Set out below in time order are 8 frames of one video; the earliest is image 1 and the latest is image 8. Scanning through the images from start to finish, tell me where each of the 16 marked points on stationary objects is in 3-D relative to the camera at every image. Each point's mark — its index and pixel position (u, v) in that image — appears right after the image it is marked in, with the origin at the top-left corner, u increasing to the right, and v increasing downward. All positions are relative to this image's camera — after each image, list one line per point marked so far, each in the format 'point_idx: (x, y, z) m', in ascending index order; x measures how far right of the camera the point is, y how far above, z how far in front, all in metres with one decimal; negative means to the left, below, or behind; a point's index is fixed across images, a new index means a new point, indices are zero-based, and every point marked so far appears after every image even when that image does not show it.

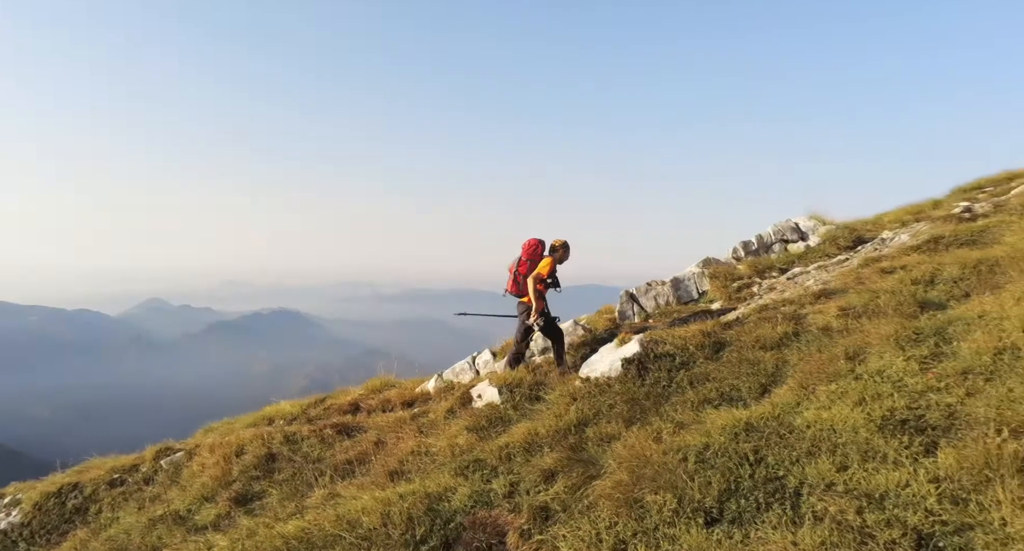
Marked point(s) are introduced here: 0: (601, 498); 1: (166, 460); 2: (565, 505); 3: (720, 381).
0: (+0.8, -2.0, +5.9) m
1: (-7.8, -4.1, +14.8) m
2: (+0.5, -2.2, +6.1) m
3: (+2.6, -1.3, +8.2) m
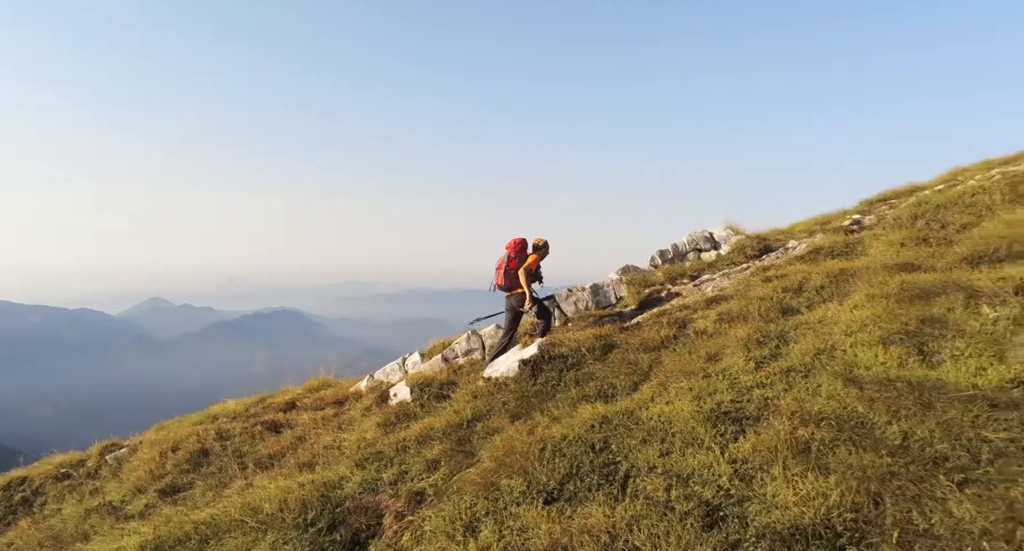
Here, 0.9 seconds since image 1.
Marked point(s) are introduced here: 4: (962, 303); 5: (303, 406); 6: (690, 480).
0: (-0.5, -2.2, +6.8) m
1: (-9.5, -4.2, +15.3) m
2: (-0.8, -2.3, +6.9) m
3: (+1.2, -1.5, +9.1) m
4: (+5.4, -0.3, +7.8) m
5: (-4.5, -2.8, +14.1) m
6: (+1.6, -1.9, +6.0) m
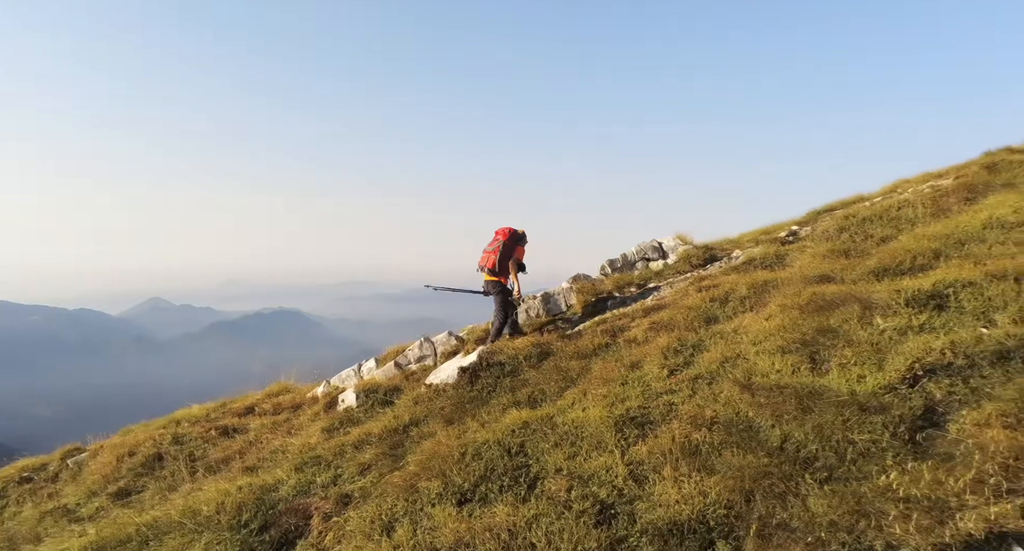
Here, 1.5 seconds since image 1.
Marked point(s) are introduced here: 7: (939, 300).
0: (-1.4, -2.3, +7.3) m
1: (-10.6, -4.4, +15.6) m
2: (-1.7, -2.5, +7.4) m
3: (+0.3, -1.7, +9.7) m
4: (+4.5, -0.5, +8.4) m
5: (-5.6, -3.0, +14.4) m
6: (+0.8, -2.1, +6.5) m
7: (+5.7, -0.3, +8.6) m
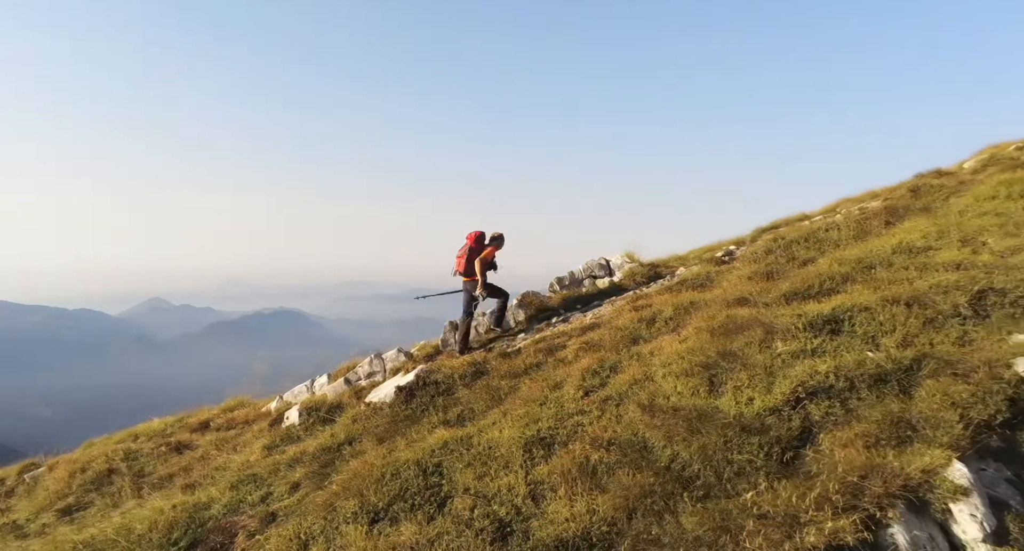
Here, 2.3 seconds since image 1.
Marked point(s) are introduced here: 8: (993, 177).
0: (-2.4, -2.7, +7.7) m
1: (-11.8, -4.9, +15.7) m
2: (-2.7, -2.8, +7.8) m
3: (-0.8, -2.0, +10.1) m
4: (+3.4, -0.9, +9.0) m
5: (-6.8, -3.4, +14.8) m
6: (-0.2, -2.4, +7.0) m
7: (+4.6, -0.7, +9.3) m
8: (+10.6, +2.2, +14.3) m
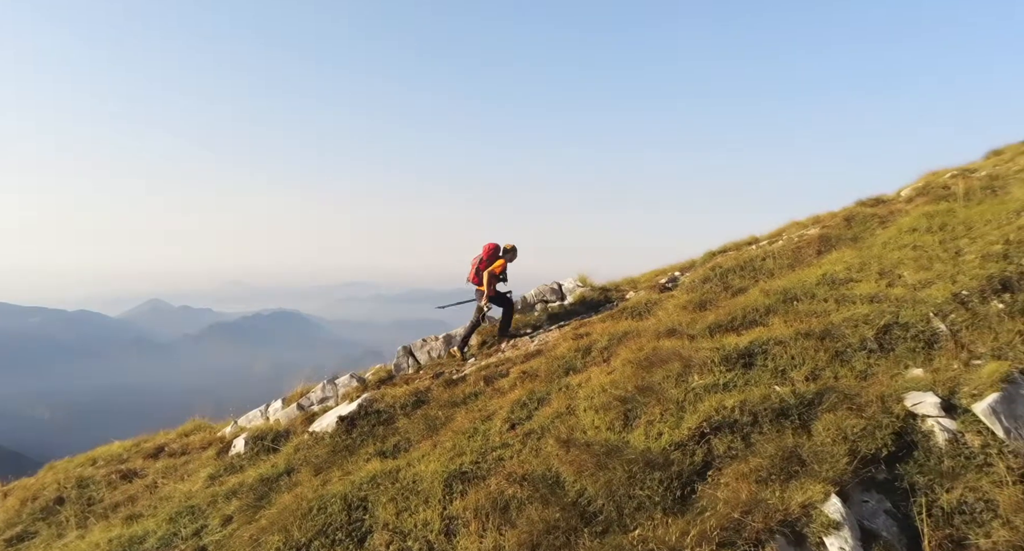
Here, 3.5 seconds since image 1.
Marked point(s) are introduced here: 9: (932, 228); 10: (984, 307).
0: (-3.4, -3.2, +8.0) m
1: (-13.0, -5.5, +15.8) m
2: (-3.7, -3.4, +8.1) m
3: (-1.8, -2.6, +10.5) m
4: (+2.4, -1.4, +9.5) m
5: (-8.0, -4.1, +14.9) m
6: (-1.2, -3.0, +7.4) m
7: (+3.6, -1.2, +9.8) m
8: (+9.4, +1.6, +15.0) m
9: (+8.7, +1.0, +13.4) m
10: (+7.5, -0.5, +10.3) m
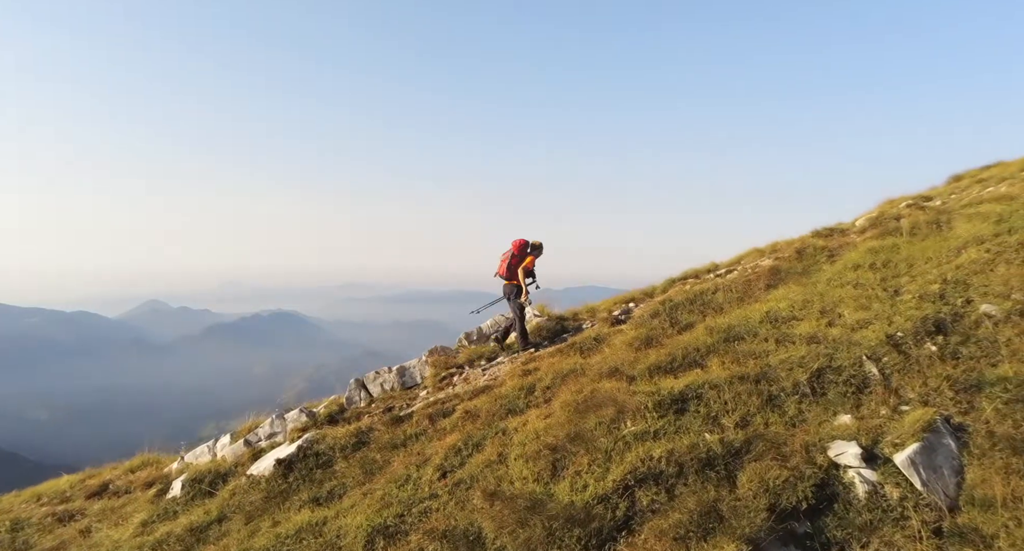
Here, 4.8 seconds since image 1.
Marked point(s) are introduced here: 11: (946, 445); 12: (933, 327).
0: (-4.3, -3.9, +7.8) m
1: (-14.1, -6.3, +15.3) m
2: (-4.6, -4.0, +7.9) m
3: (-2.8, -3.3, +10.4) m
4: (+1.4, -2.1, +9.5) m
5: (-9.1, -4.8, +14.6) m
6: (-2.1, -3.6, +7.3) m
7: (+2.6, -1.9, +9.8) m
8: (+8.3, +0.8, +15.2) m
9: (+7.6, +0.2, +13.5) m
10: (+6.5, -1.2, +10.4) m
11: (+5.6, -2.2, +8.4) m
12: (+7.1, -0.9, +10.9) m
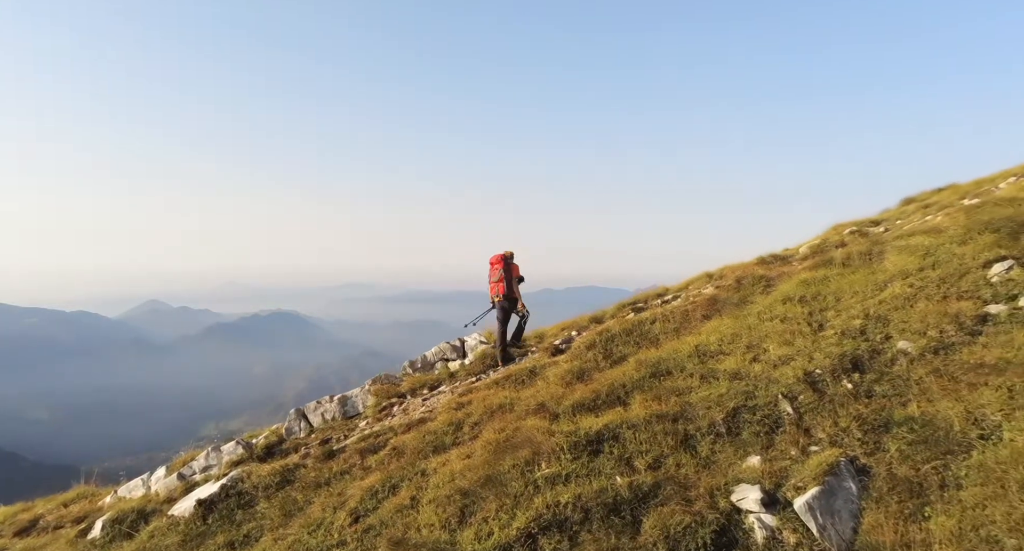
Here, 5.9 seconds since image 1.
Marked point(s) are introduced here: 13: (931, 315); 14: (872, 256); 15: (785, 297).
0: (-5.5, -4.5, +7.7) m
1: (-15.5, -7.0, +14.9) m
2: (-5.8, -4.6, +7.8) m
3: (-4.1, -3.9, +10.3) m
4: (+0.2, -2.7, +9.5) m
5: (-10.5, -5.5, +14.3) m
6: (-3.3, -4.2, +7.2) m
7: (+1.4, -2.6, +9.9) m
8: (+6.9, +0.1, +15.5) m
9: (+6.2, -0.5, +13.8) m
10: (+5.2, -1.8, +10.6) m
11: (+4.4, -2.8, +8.5) m
12: (+5.8, -1.5, +11.1) m
13: (+7.6, -0.7, +11.8) m
14: (+8.6, +0.5, +15.5) m
15: (+5.9, -0.5, +14.1) m
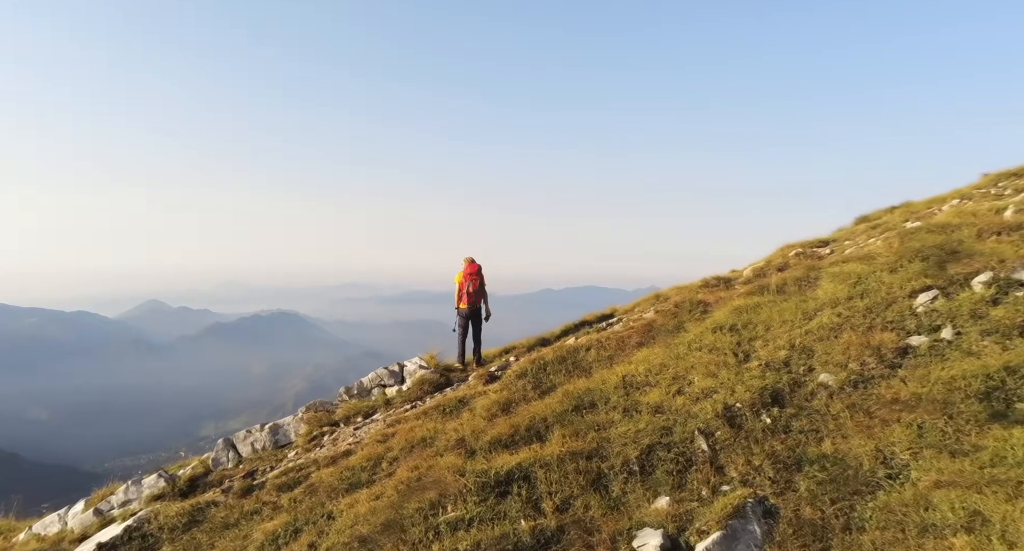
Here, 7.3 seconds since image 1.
0: (-6.8, -5.0, +7.2) m
1: (-17.0, -7.6, +14.0) m
2: (-7.1, -5.1, +7.3) m
3: (-5.5, -4.5, +9.9) m
4: (-1.2, -3.3, +9.2) m
5: (-12.0, -6.1, +13.7) m
6: (-4.6, -4.7, +6.8) m
7: (0.0, -3.1, +9.6) m
8: (+5.4, -0.6, +15.4) m
9: (+4.8, -1.1, +13.7) m
10: (+3.9, -2.4, +10.5) m
11: (+3.1, -3.3, +8.4) m
12: (+4.4, -2.1, +11.0) m
13: (+6.2, -1.3, +11.8) m
14: (+7.1, -0.1, +15.5) m
15: (+4.4, -1.1, +14.0) m
